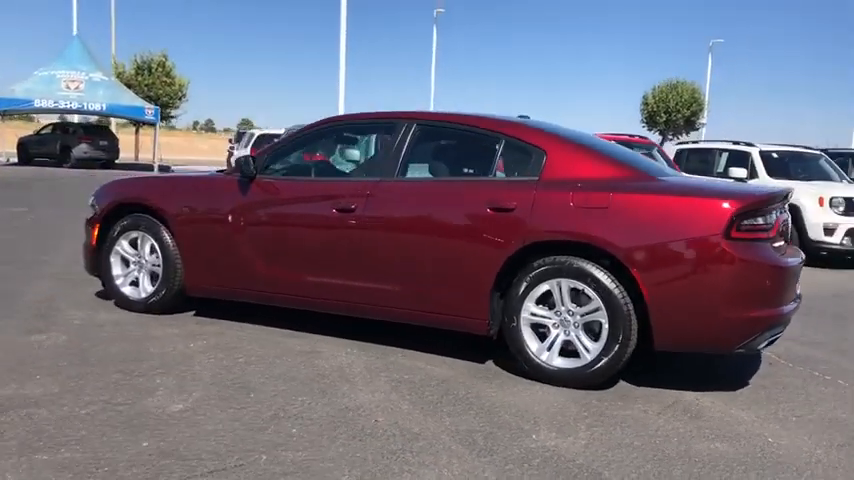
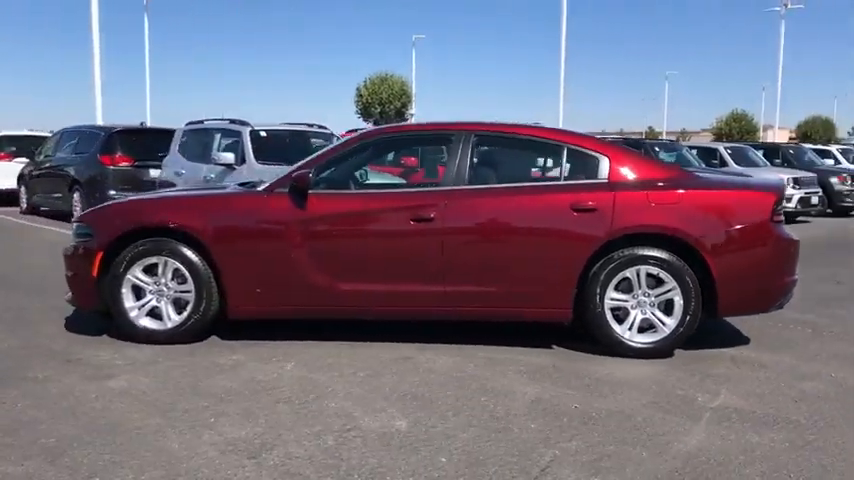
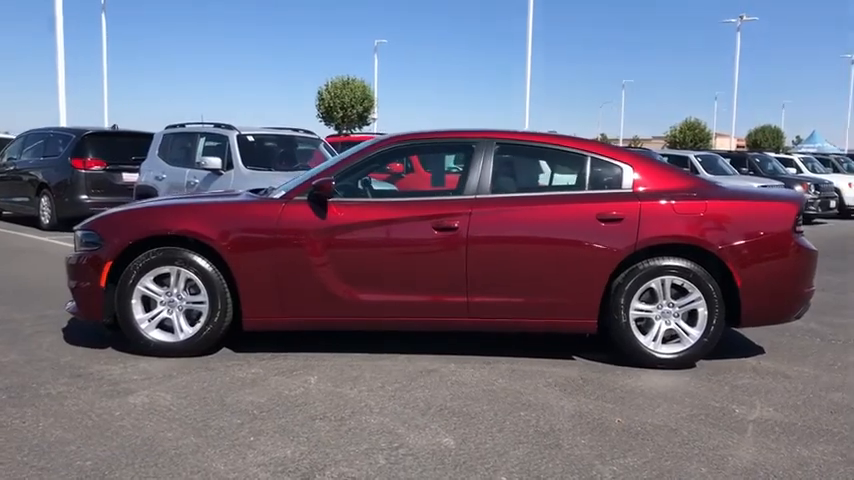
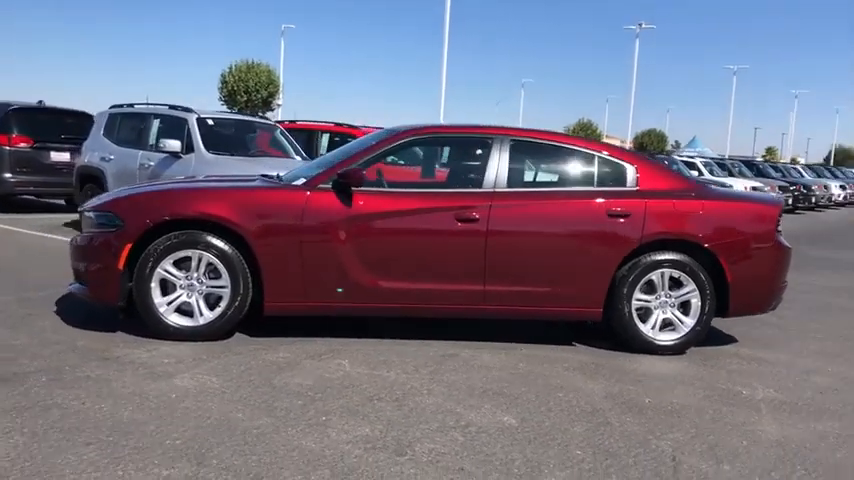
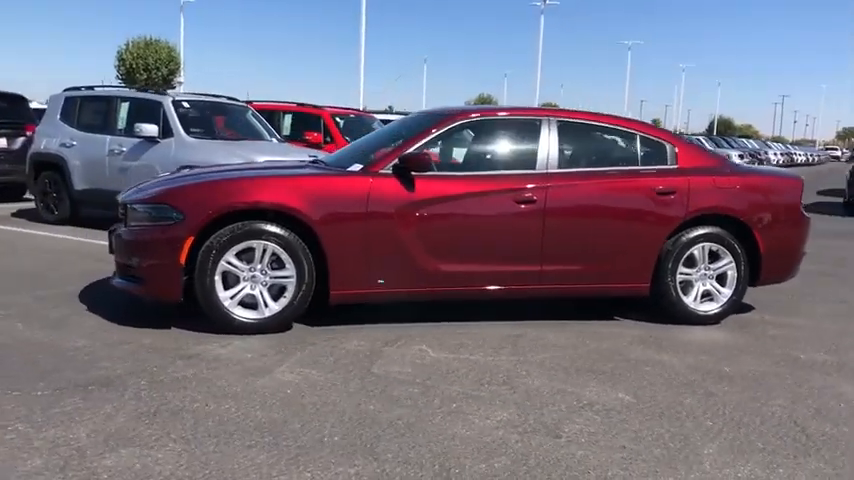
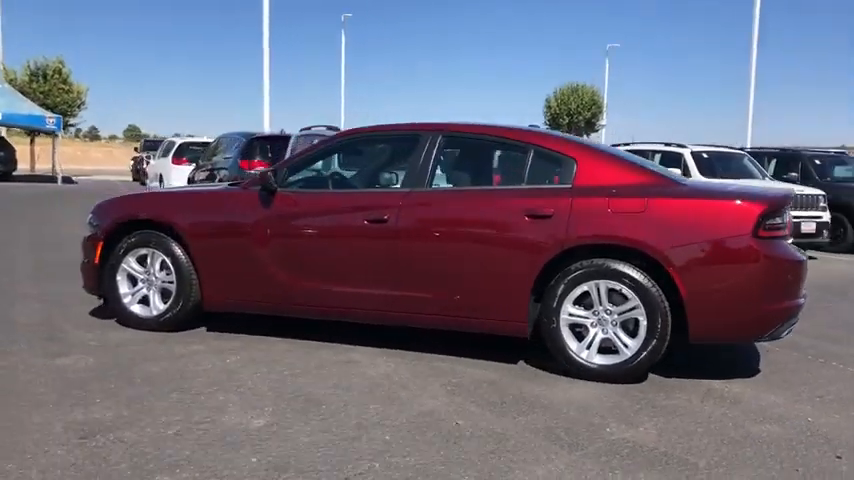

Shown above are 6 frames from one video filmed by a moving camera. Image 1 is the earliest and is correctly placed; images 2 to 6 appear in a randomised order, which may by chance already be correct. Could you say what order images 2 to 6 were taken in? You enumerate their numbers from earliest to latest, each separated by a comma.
6, 2, 3, 4, 5
